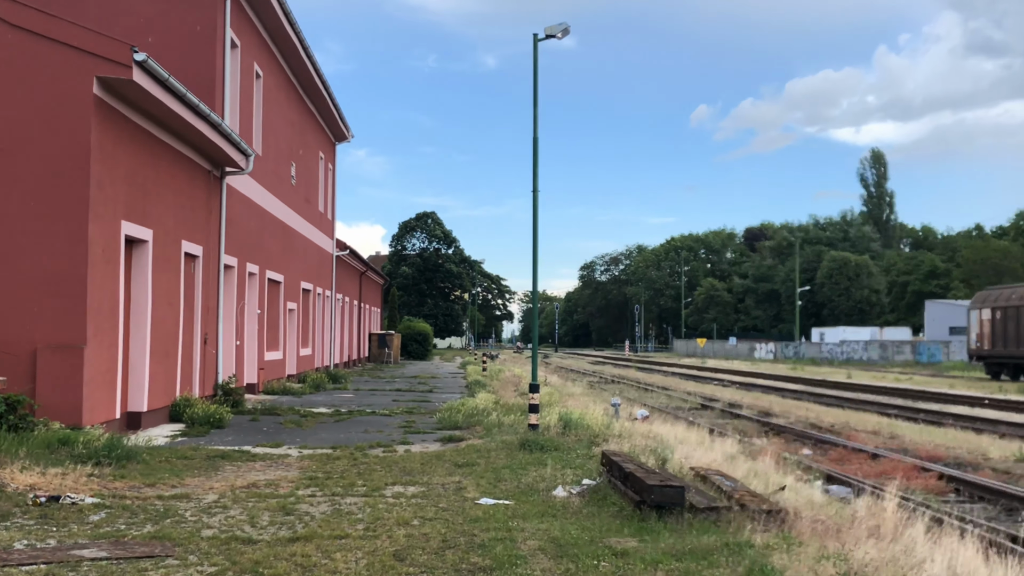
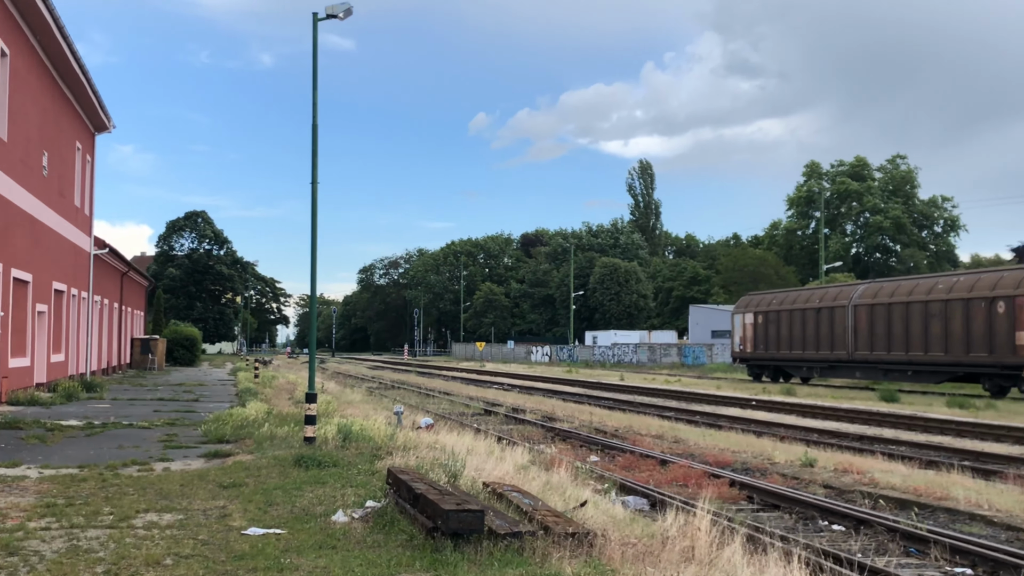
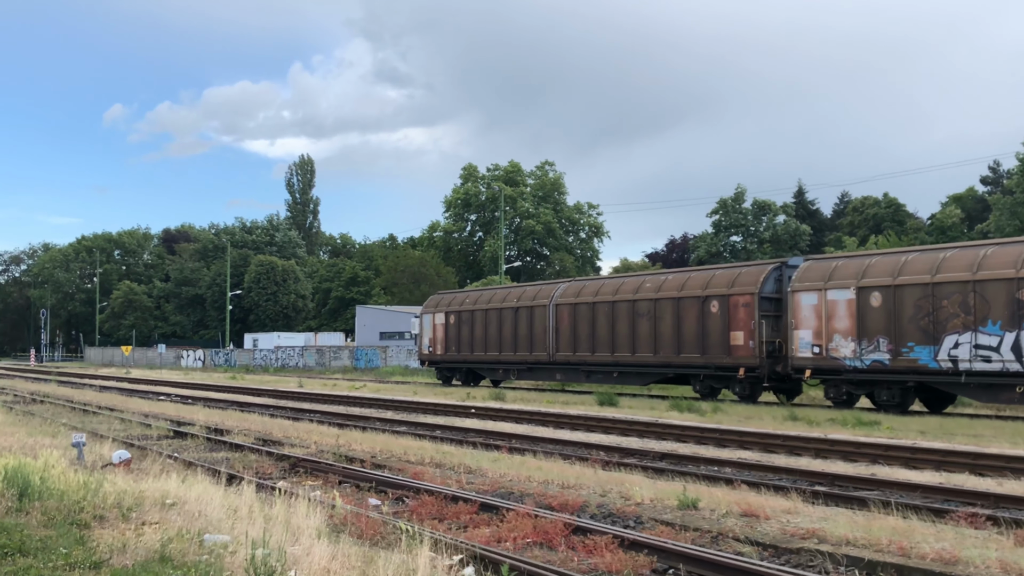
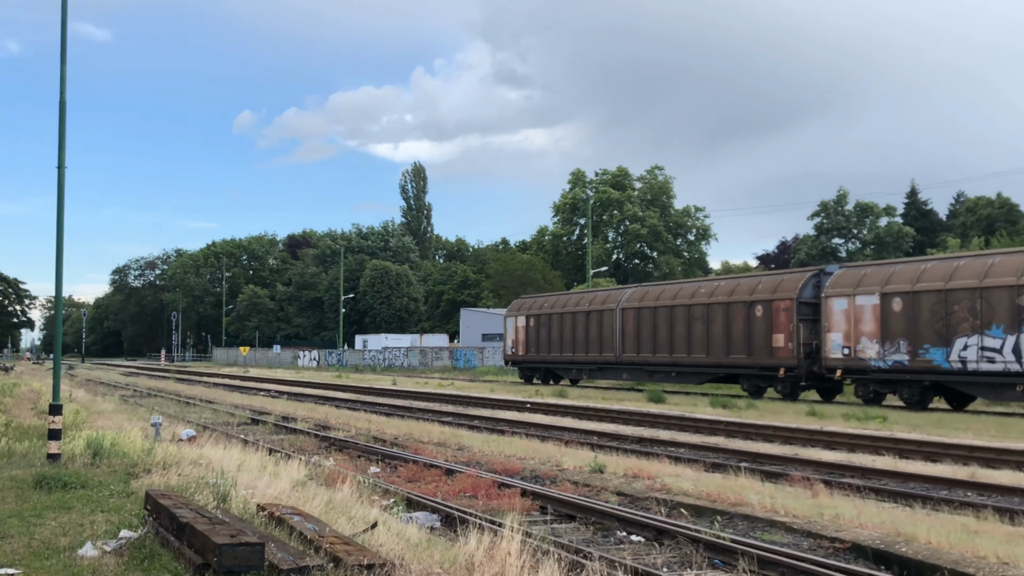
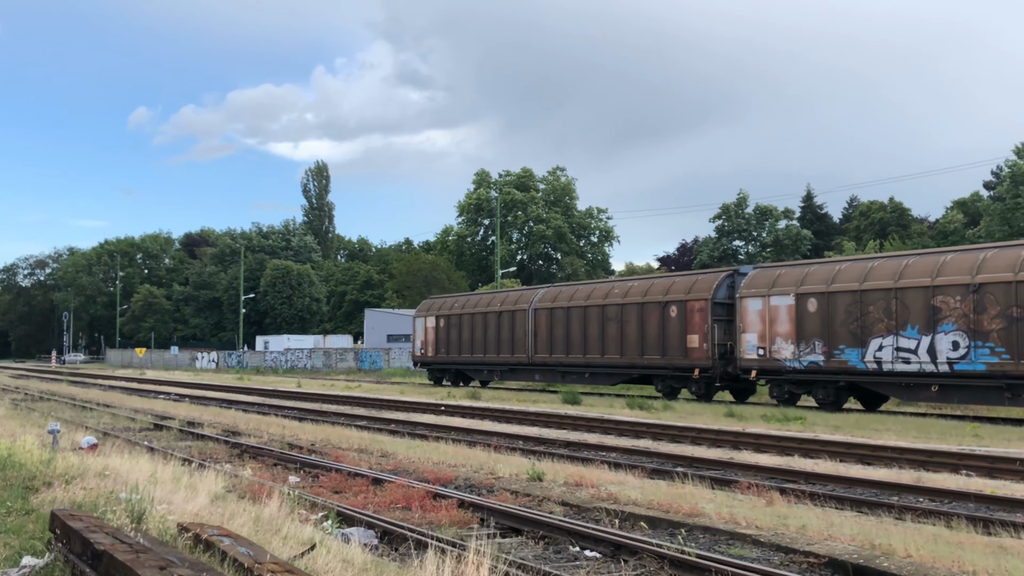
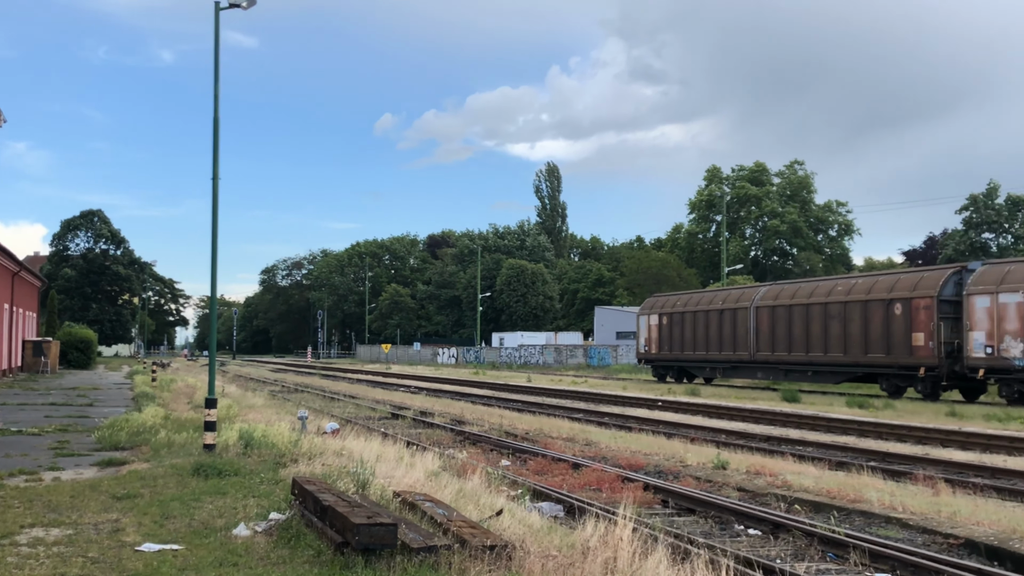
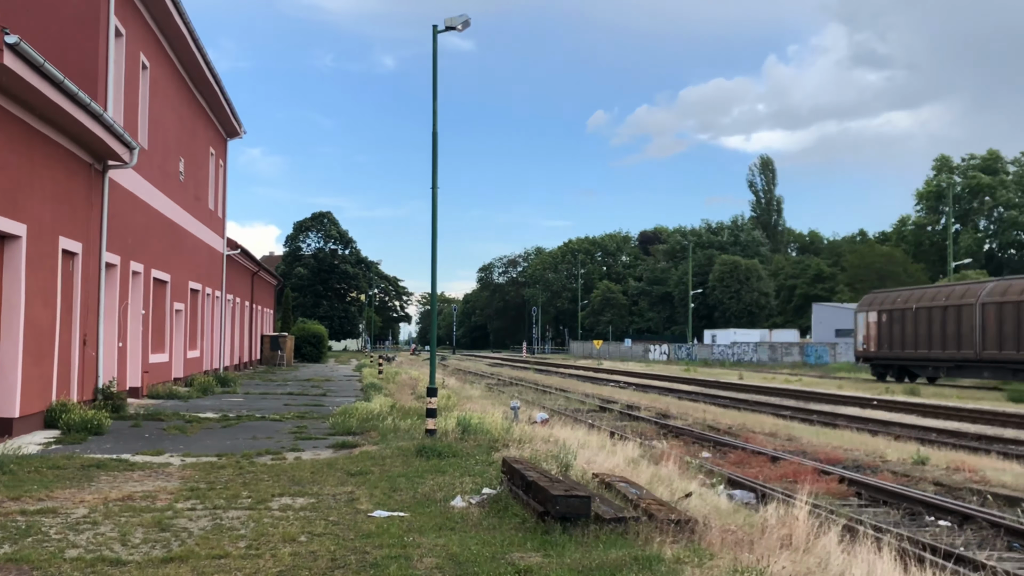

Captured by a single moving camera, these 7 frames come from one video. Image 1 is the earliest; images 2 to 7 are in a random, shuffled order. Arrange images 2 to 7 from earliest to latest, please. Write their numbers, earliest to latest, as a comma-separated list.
7, 2, 6, 4, 5, 3
